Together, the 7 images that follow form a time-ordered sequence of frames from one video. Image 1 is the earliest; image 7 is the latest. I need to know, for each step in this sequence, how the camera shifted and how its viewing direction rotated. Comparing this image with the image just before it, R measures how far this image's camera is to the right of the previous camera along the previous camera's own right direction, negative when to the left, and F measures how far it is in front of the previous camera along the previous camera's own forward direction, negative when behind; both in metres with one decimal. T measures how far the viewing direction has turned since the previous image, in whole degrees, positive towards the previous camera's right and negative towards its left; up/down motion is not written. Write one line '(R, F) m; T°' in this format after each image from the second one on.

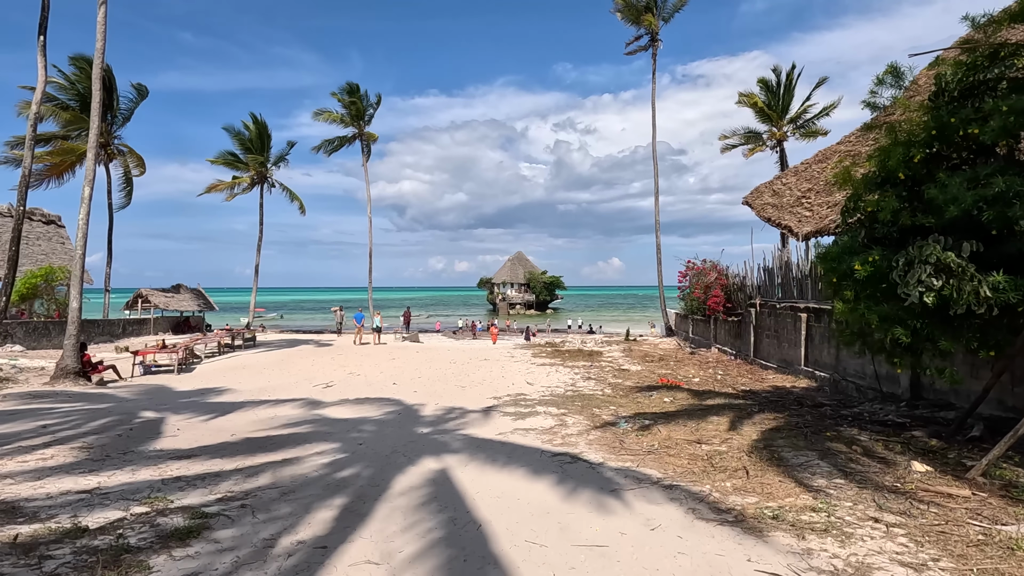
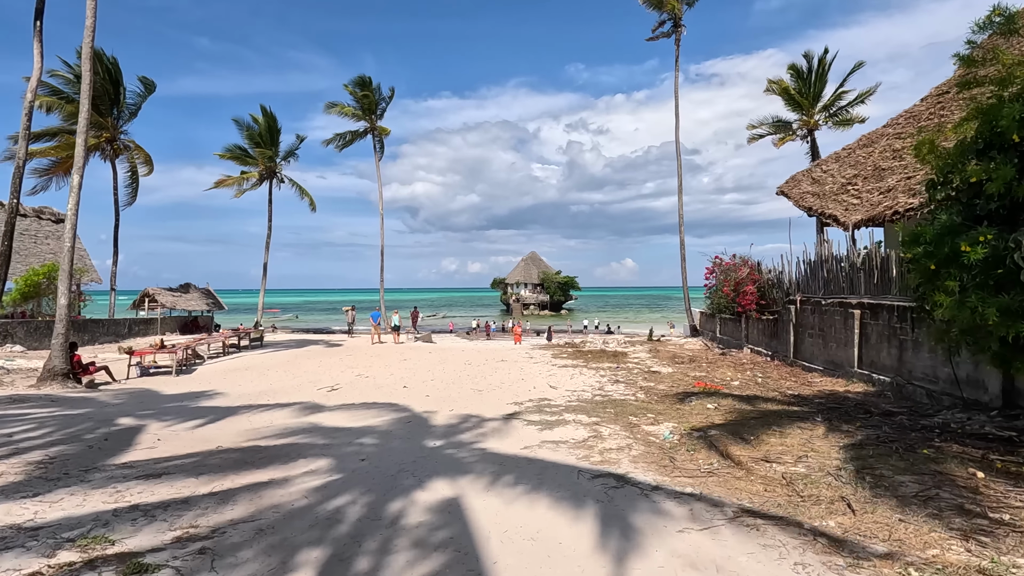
(-0.2, +1.0) m; -1°
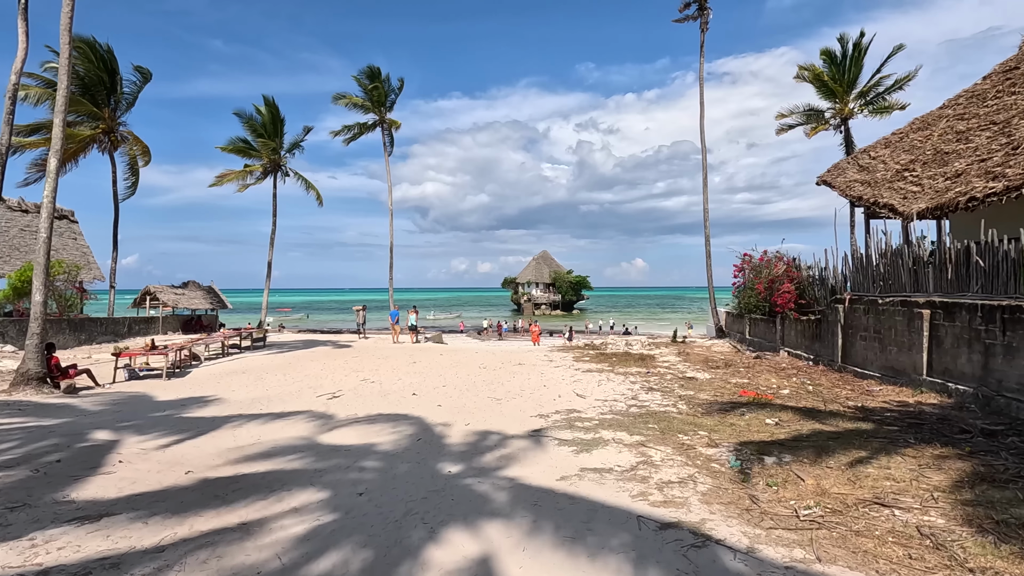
(-0.2, +1.1) m; -1°
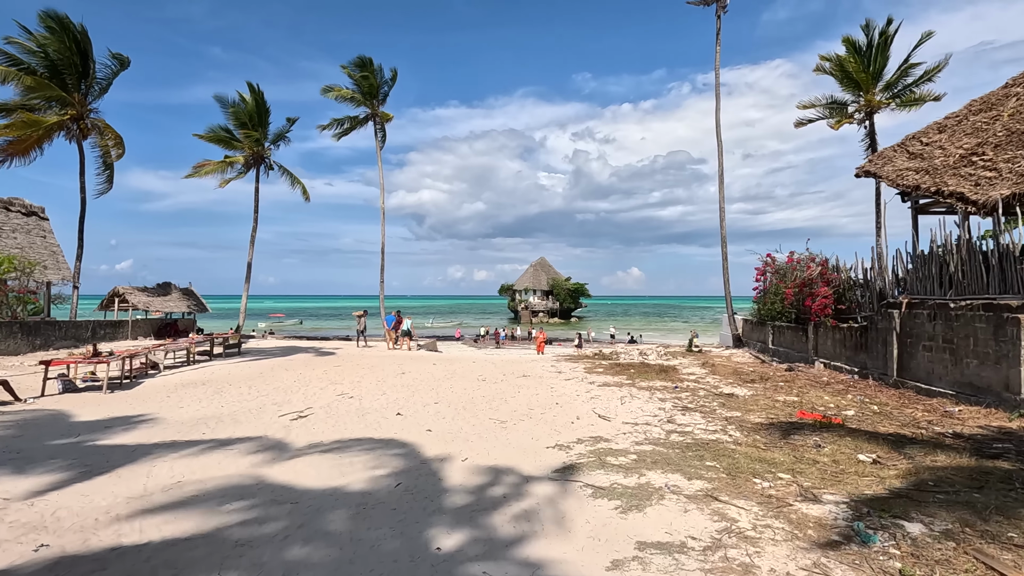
(-0.2, +1.7) m; 0°
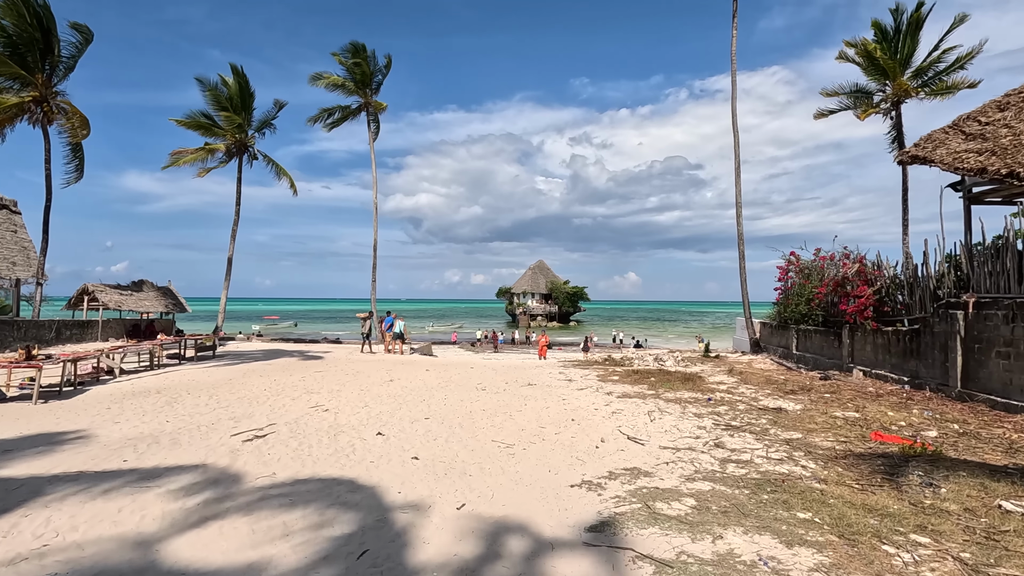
(-0.1, +1.5) m; 0°
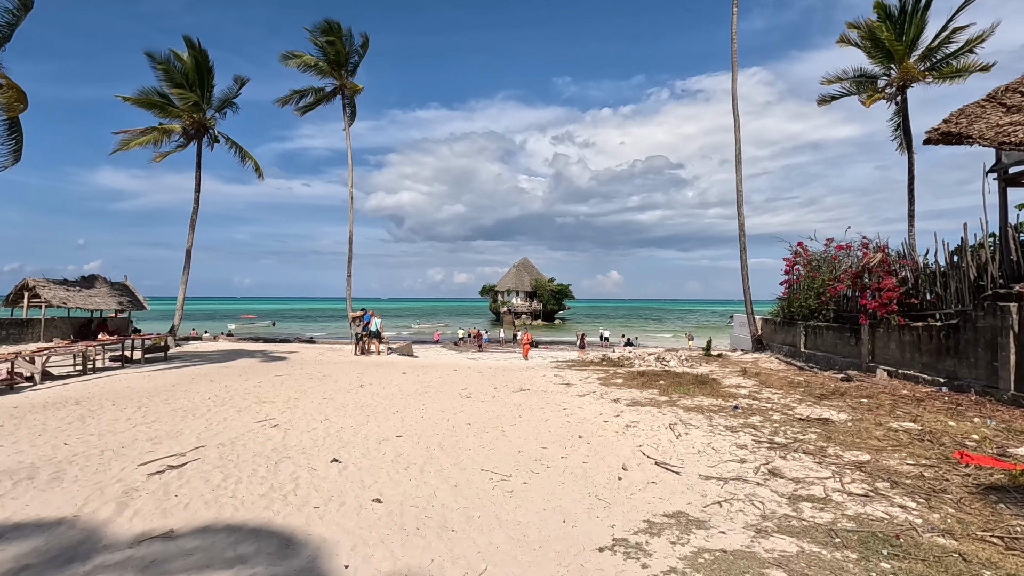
(-0.1, +1.4) m; +2°
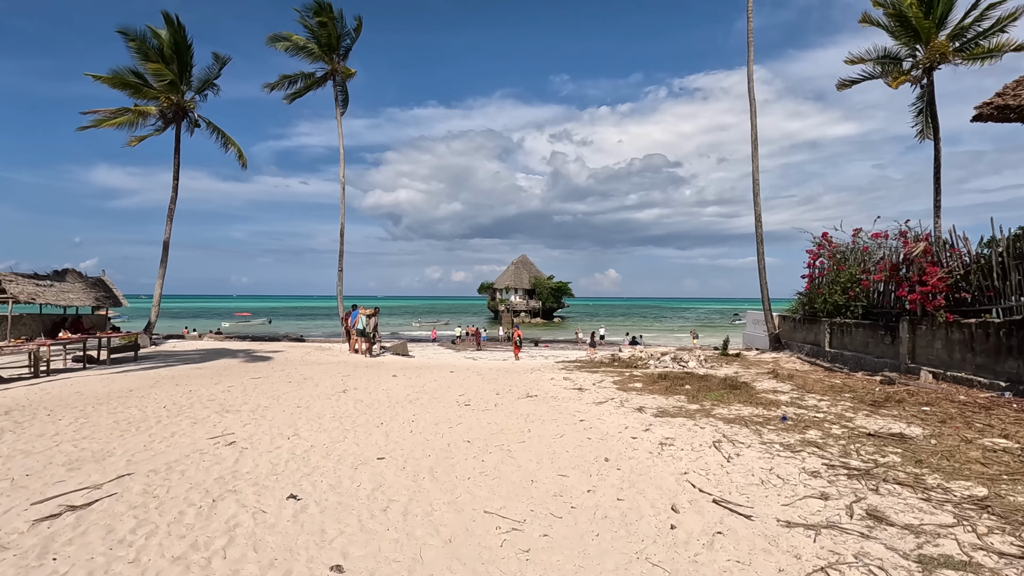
(-0.1, +1.1) m; 0°
